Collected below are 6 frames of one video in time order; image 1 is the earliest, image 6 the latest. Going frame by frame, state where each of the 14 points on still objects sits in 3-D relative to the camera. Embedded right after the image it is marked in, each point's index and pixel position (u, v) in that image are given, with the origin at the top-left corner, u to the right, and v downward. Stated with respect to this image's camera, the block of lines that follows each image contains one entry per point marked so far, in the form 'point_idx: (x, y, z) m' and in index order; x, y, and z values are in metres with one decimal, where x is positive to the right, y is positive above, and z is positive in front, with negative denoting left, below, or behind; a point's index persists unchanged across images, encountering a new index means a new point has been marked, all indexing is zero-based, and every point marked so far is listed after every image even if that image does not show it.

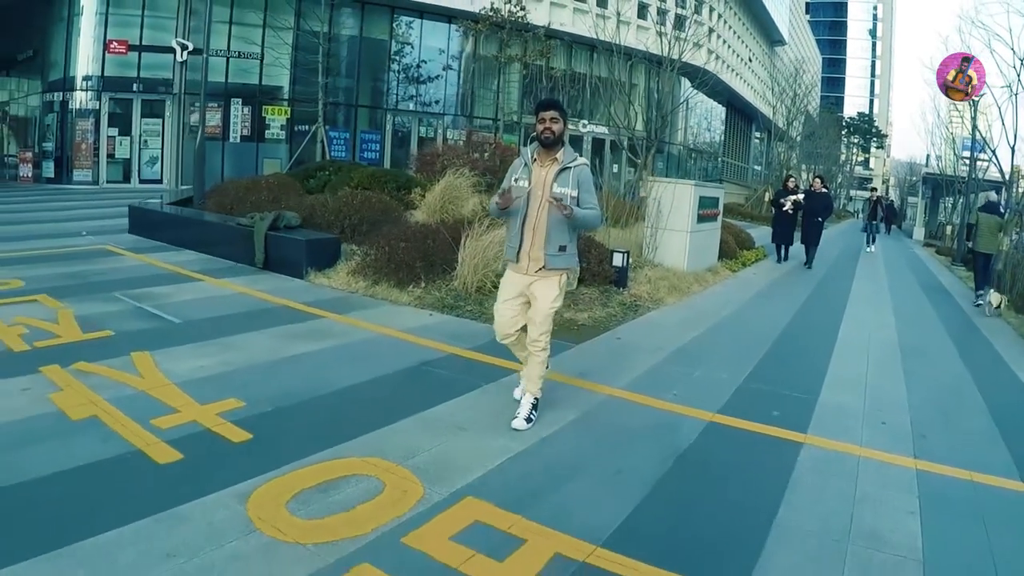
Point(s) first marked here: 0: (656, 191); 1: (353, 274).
0: (+2.5, +1.6, +12.5) m
1: (-1.8, +0.2, +8.9) m
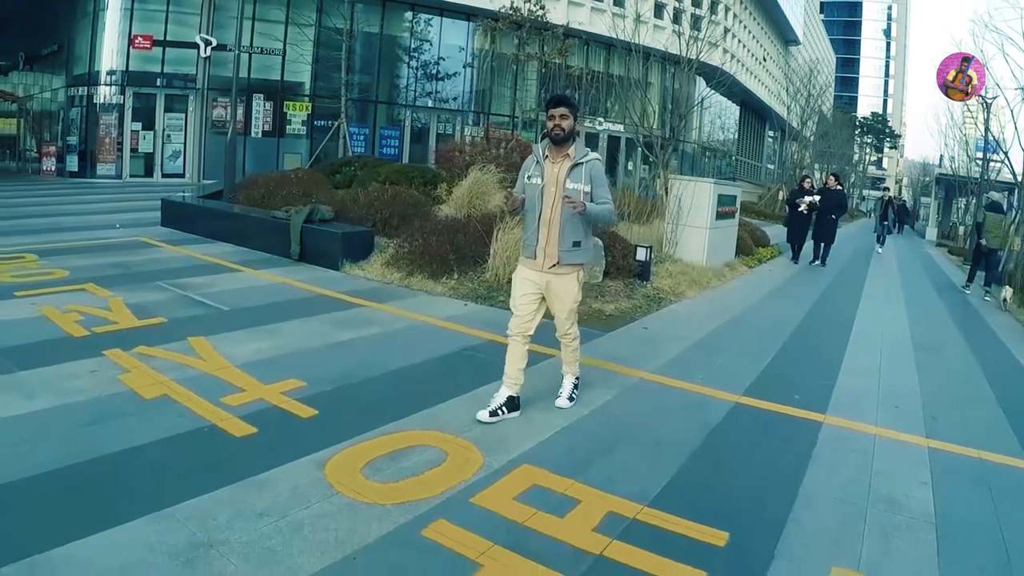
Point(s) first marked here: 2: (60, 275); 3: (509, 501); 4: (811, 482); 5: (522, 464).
0: (+2.8, +1.7, +12.8) m
1: (-1.5, +0.3, +9.2) m
2: (-5.5, +0.2, +9.2) m
3: (0.0, -0.9, +3.4) m
4: (+1.6, -1.0, +4.0) m
5: (+0.1, -0.9, +3.8) m
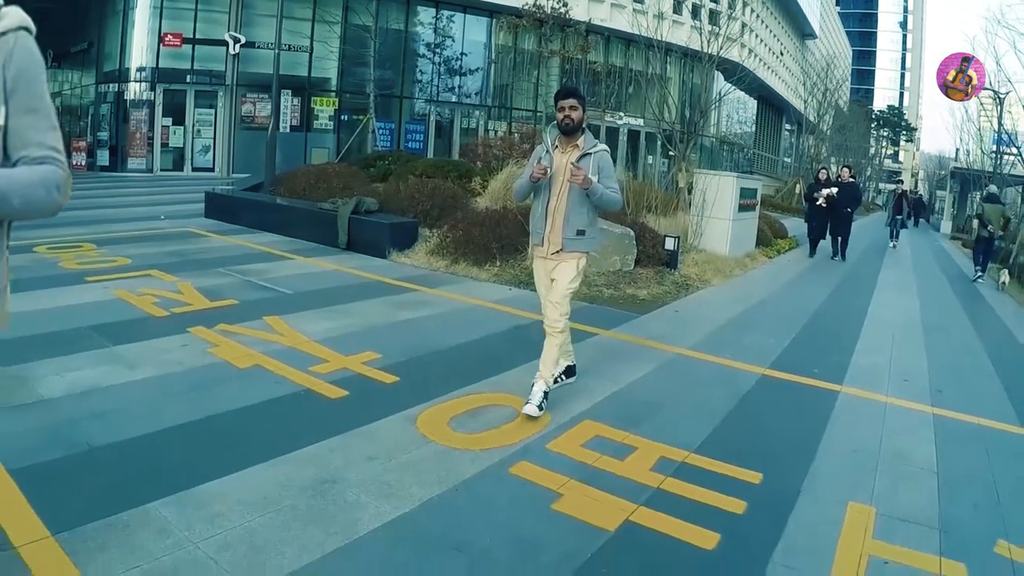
0: (+3.4, +1.9, +13.3) m
1: (-1.0, +0.4, +9.8) m
2: (-5.1, +0.4, +9.9) m
3: (+0.4, -0.8, +4.0) m
4: (+1.9, -0.9, +4.6) m
5: (+0.4, -0.8, +4.4) m
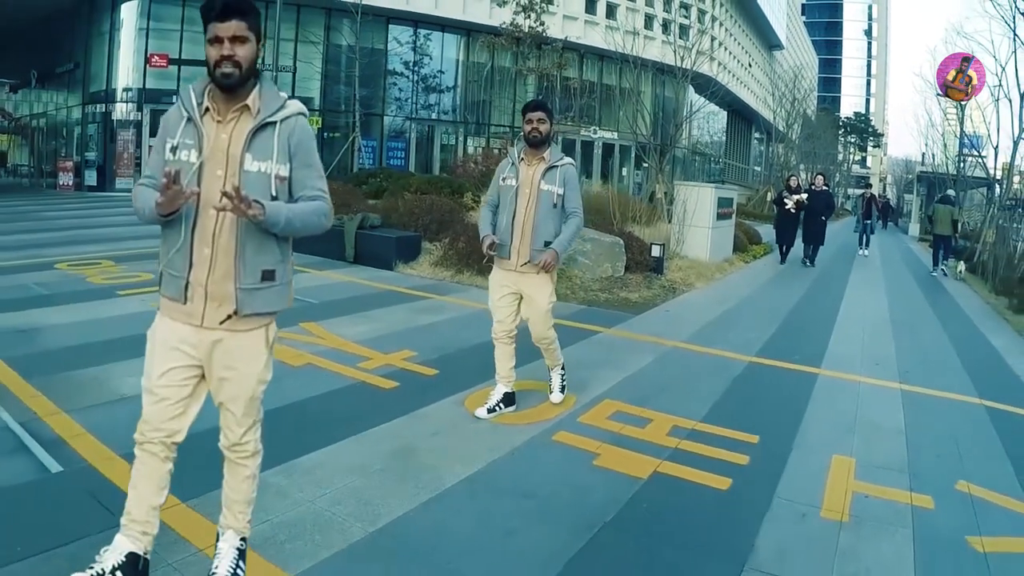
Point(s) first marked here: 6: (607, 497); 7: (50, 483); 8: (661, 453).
0: (+3.2, +1.8, +14.2) m
1: (-1.0, +0.3, +10.6) m
2: (-5.1, +0.1, +10.5) m
3: (+0.6, -0.8, +4.7) m
4: (+2.1, -0.9, +5.4) m
5: (+0.6, -0.8, +5.2) m
6: (+0.5, -1.0, +3.7) m
7: (-2.4, -1.1, +4.0) m
8: (+0.8, -0.9, +4.3) m
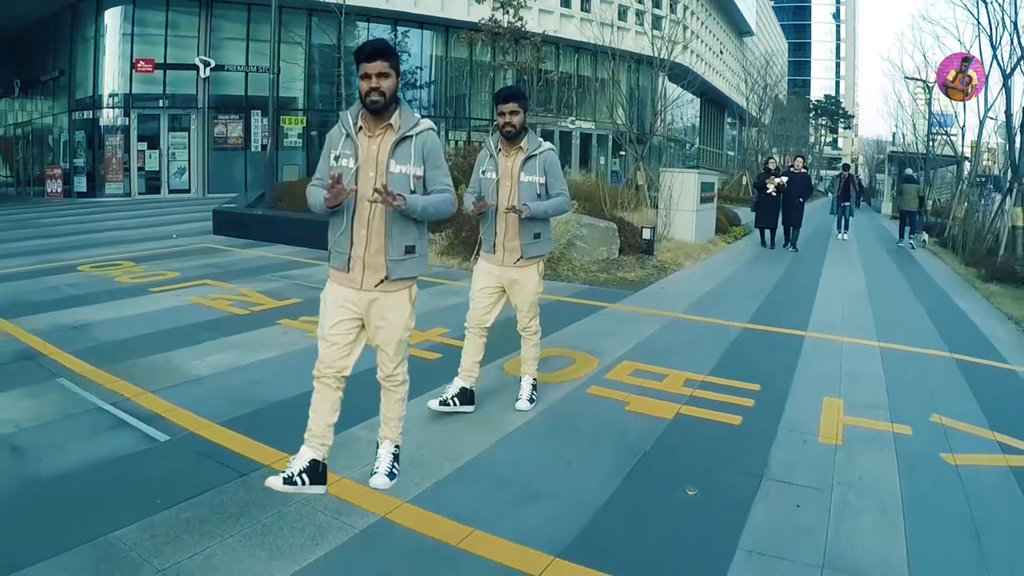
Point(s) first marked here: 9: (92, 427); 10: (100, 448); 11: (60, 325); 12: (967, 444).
0: (+3.1, +2.2, +15.0) m
1: (-1.0, +0.5, +11.3) m
2: (-5.0, +0.2, +11.1) m
3: (+0.8, -0.6, +5.5) m
4: (+2.4, -0.6, +6.2) m
5: (+0.9, -0.6, +6.0) m
6: (+0.8, -0.9, +4.5) m
7: (-2.1, -1.0, +4.7) m
8: (+1.1, -0.7, +5.0) m
9: (-2.8, -0.9, +5.1) m
10: (-2.6, -1.0, +4.8) m
11: (-4.9, -0.4, +8.2) m
12: (+2.8, -1.0, +4.7) m
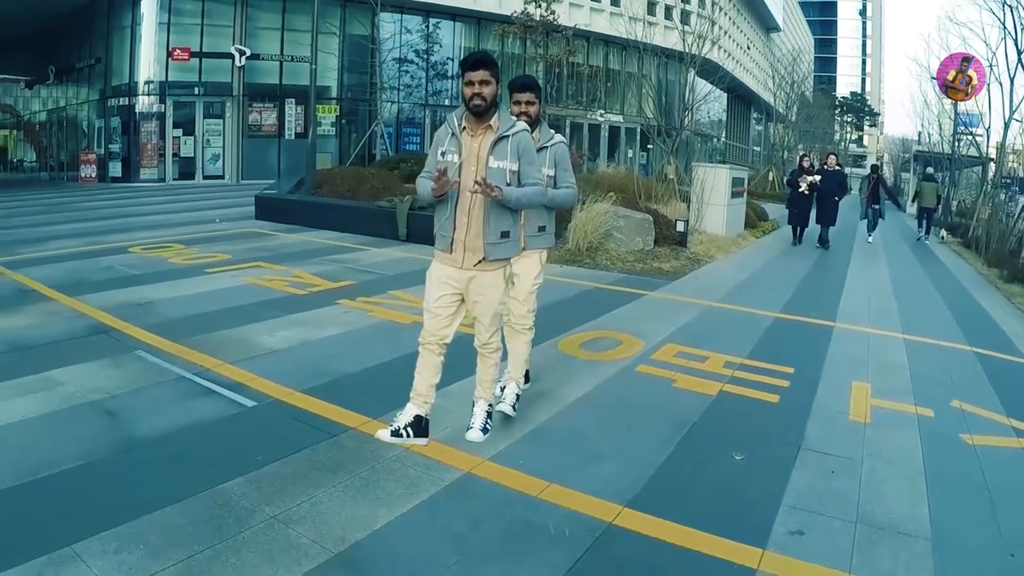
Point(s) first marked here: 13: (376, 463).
0: (+3.8, +2.3, +15.4) m
1: (-0.4, +0.7, +11.7) m
2: (-4.4, +0.4, +11.6) m
3: (+1.2, -0.5, +5.9) m
4: (+2.8, -0.5, +6.6) m
5: (+1.3, -0.5, +6.4) m
6: (+1.1, -0.8, +4.9) m
7: (-1.8, -0.8, +5.1) m
8: (+1.5, -0.7, +5.5) m
9: (-2.5, -0.8, +5.6) m
10: (-2.2, -0.9, +5.2) m
11: (-4.4, -0.2, +8.7) m
12: (+3.2, -0.9, +5.0) m
13: (-0.8, -1.0, +4.1) m
